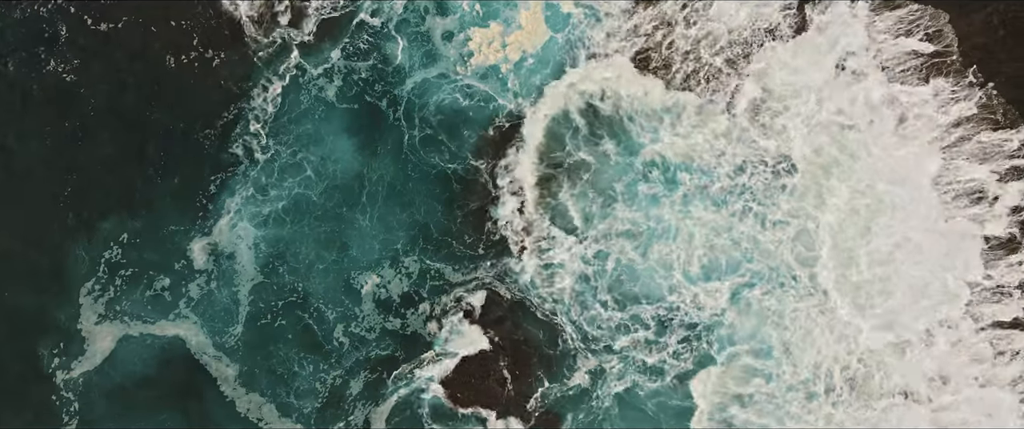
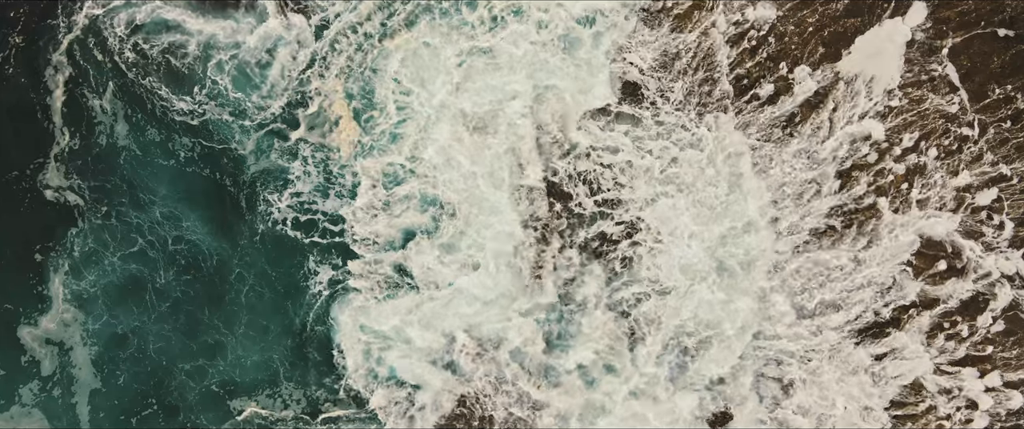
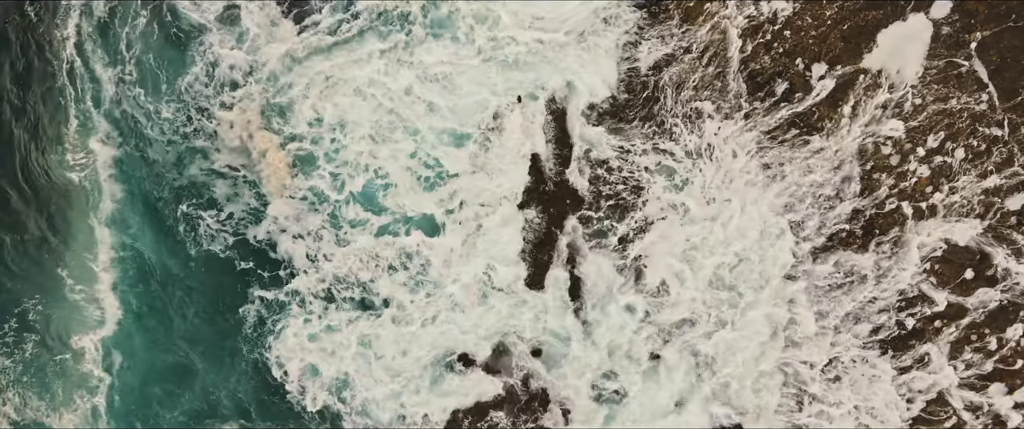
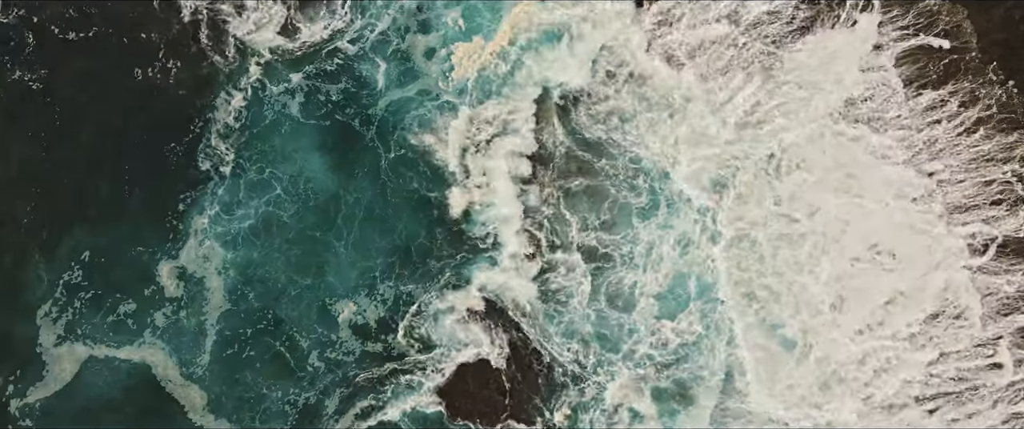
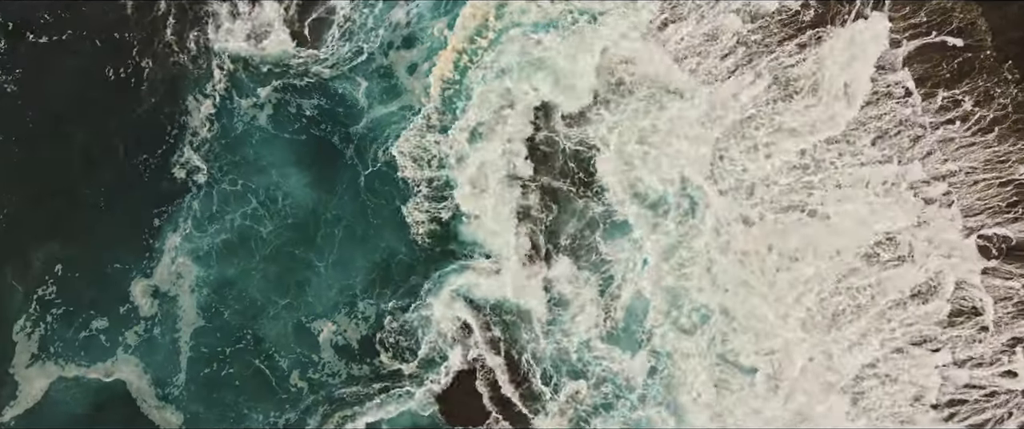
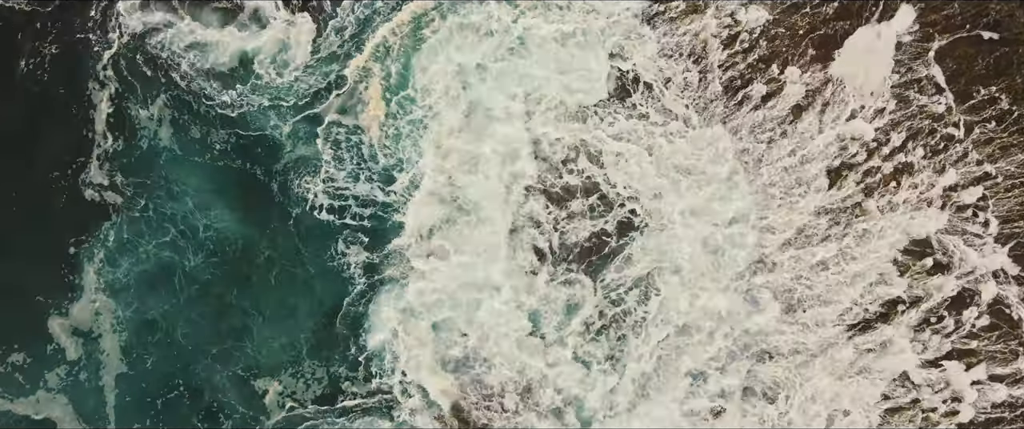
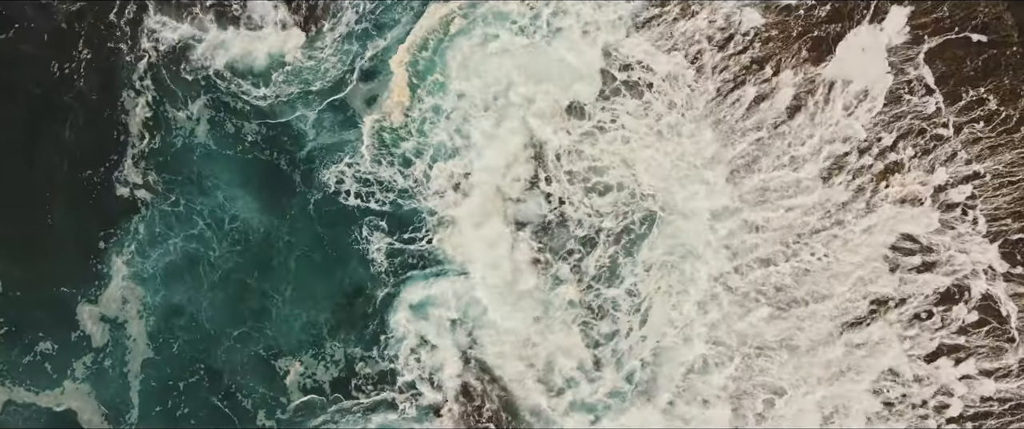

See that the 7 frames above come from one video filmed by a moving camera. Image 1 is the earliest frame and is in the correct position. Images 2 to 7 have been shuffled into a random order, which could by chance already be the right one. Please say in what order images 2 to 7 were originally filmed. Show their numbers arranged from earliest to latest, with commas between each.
4, 5, 7, 6, 2, 3
